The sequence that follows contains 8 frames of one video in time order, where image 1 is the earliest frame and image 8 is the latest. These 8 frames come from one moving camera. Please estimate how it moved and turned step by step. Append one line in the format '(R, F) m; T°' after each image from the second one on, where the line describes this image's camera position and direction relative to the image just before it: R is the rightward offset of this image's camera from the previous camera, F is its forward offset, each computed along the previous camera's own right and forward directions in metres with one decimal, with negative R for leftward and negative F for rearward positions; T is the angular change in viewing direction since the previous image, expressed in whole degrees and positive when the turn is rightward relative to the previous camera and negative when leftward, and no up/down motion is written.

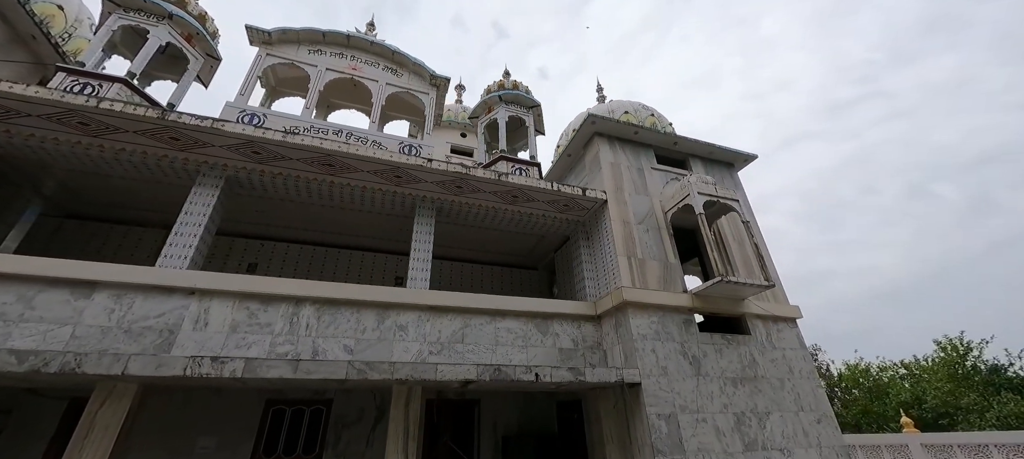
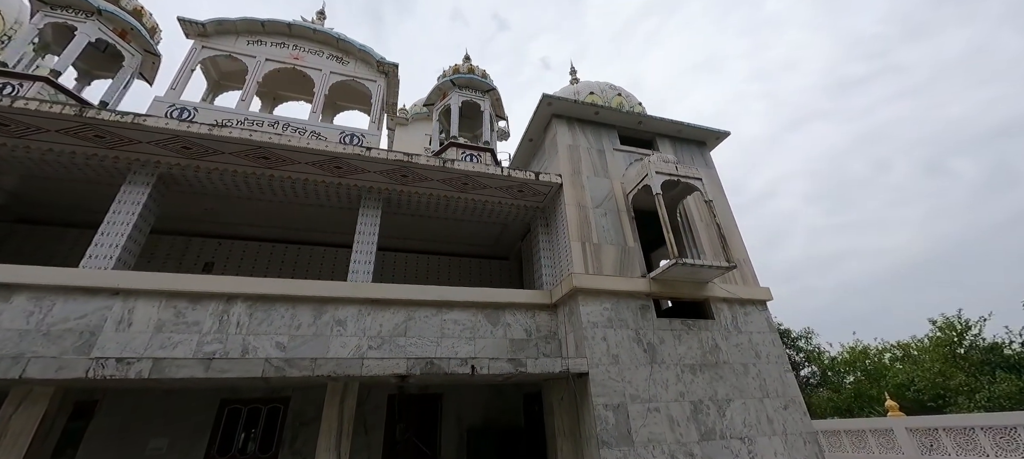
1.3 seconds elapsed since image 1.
(+1.1, +0.3) m; -1°
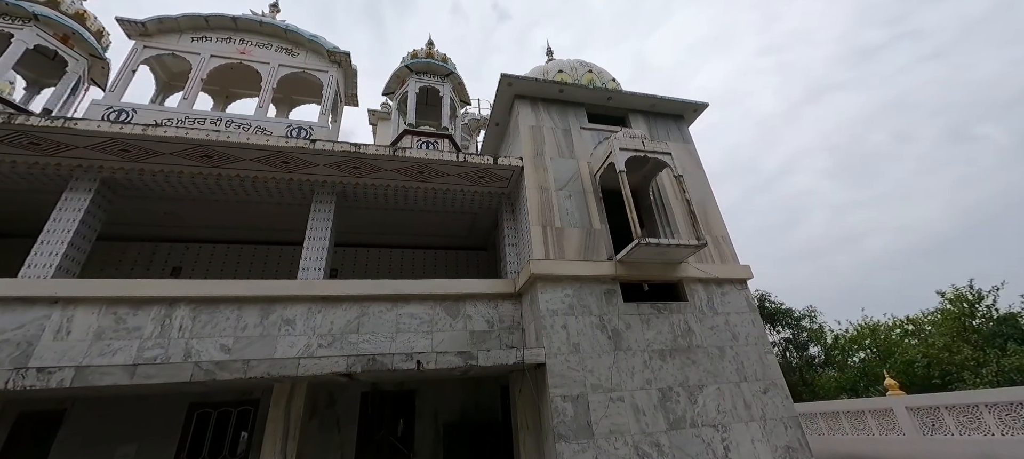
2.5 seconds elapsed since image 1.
(+1.0, +0.3) m; -2°
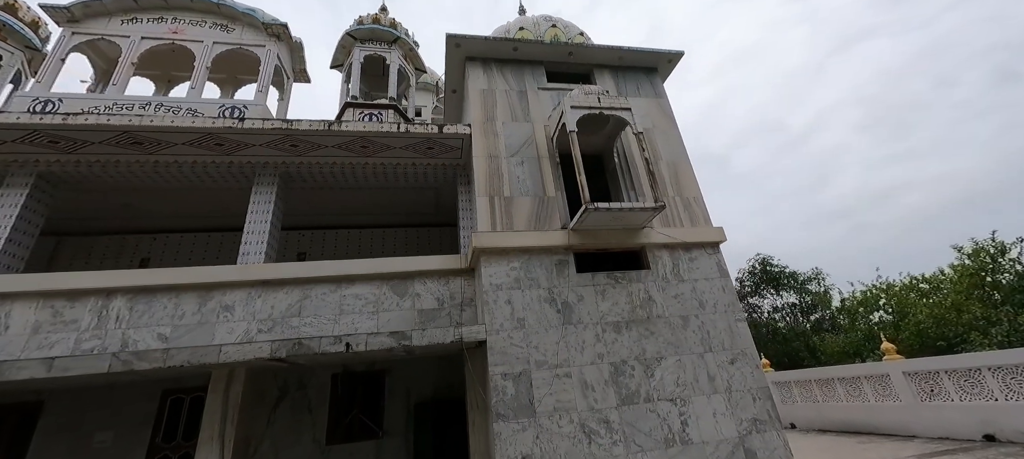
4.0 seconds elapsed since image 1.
(+1.2, +0.4) m; -3°
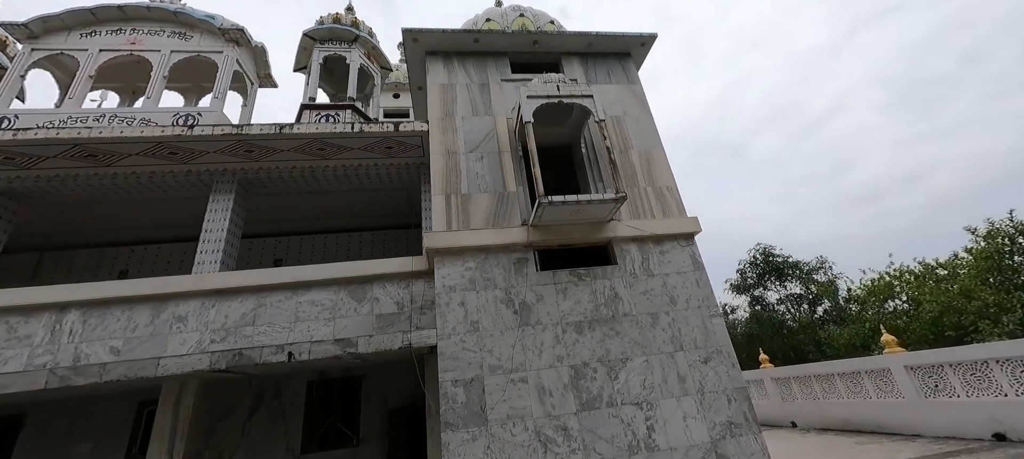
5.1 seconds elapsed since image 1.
(+0.9, +0.3) m; -2°
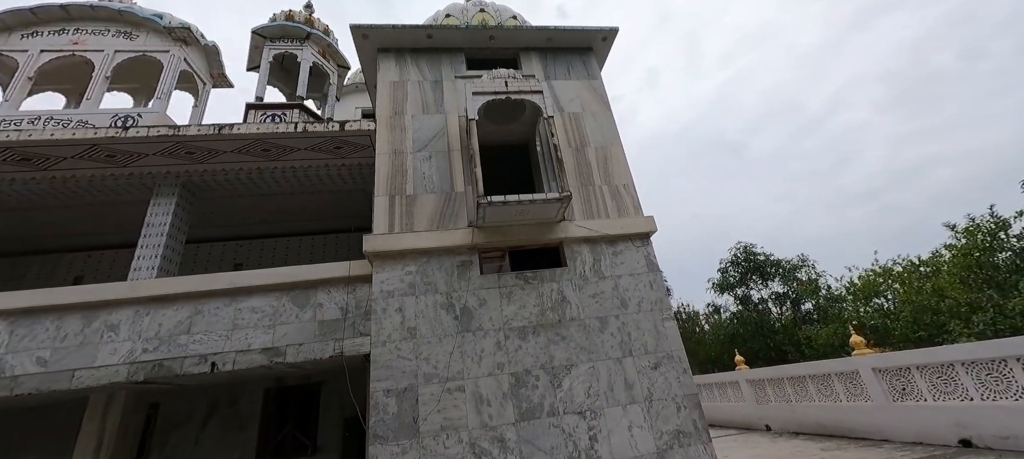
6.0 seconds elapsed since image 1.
(+0.8, +0.2) m; 0°
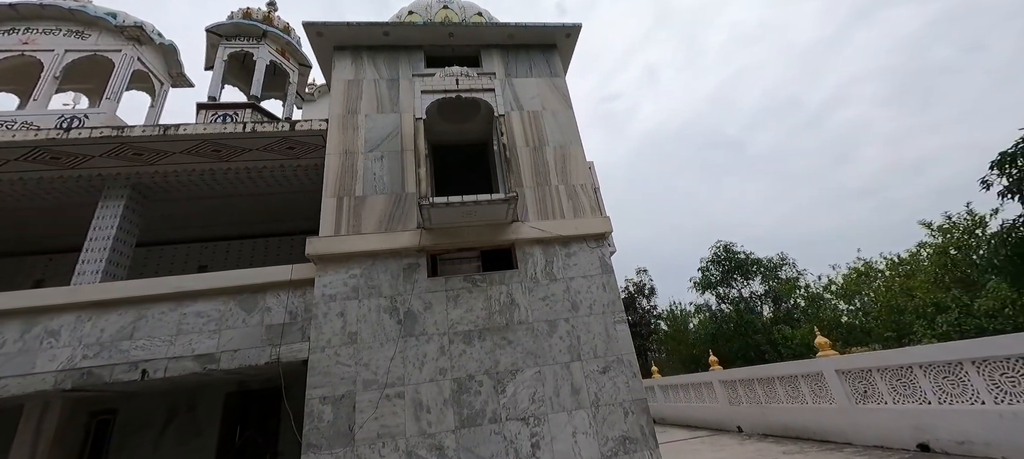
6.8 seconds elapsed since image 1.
(+0.7, +0.1) m; 0°
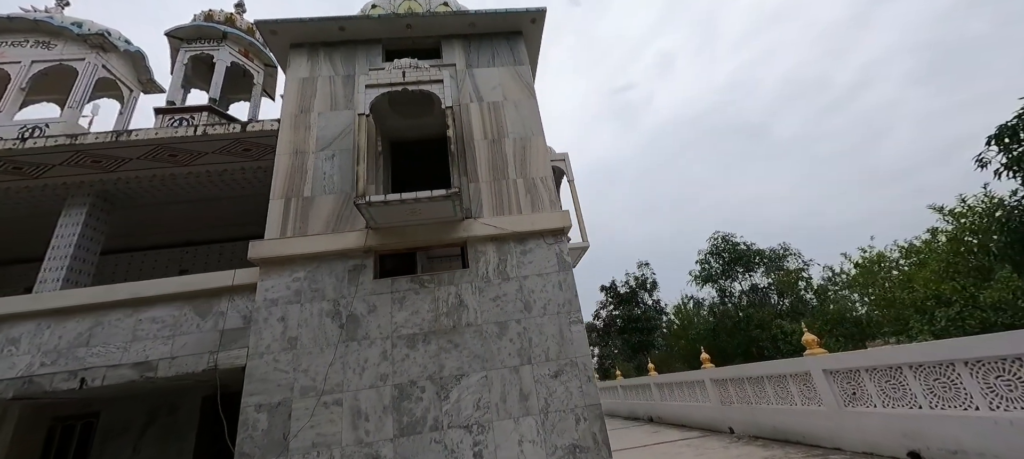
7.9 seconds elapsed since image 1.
(+1.0, +0.3) m; -3°
